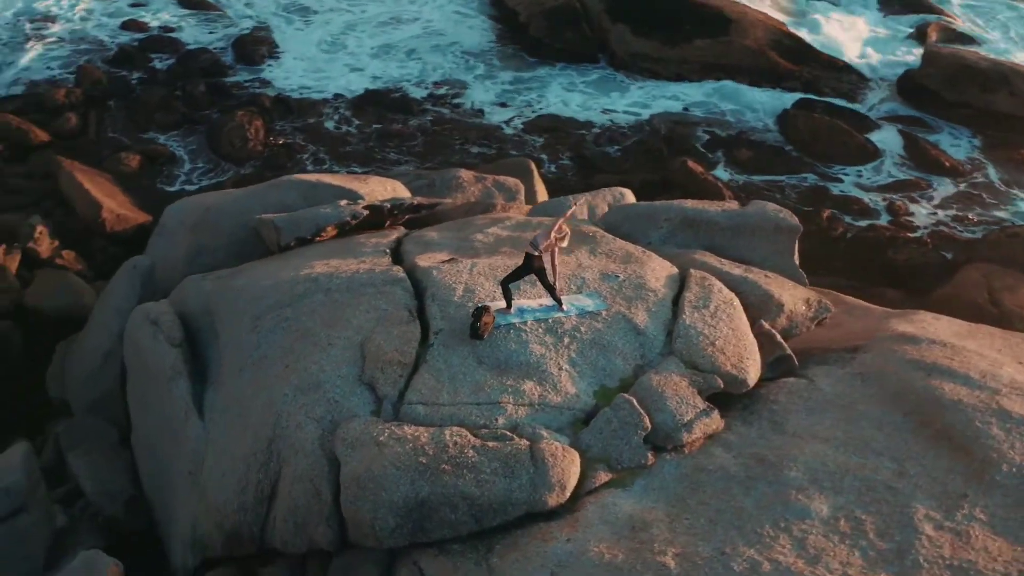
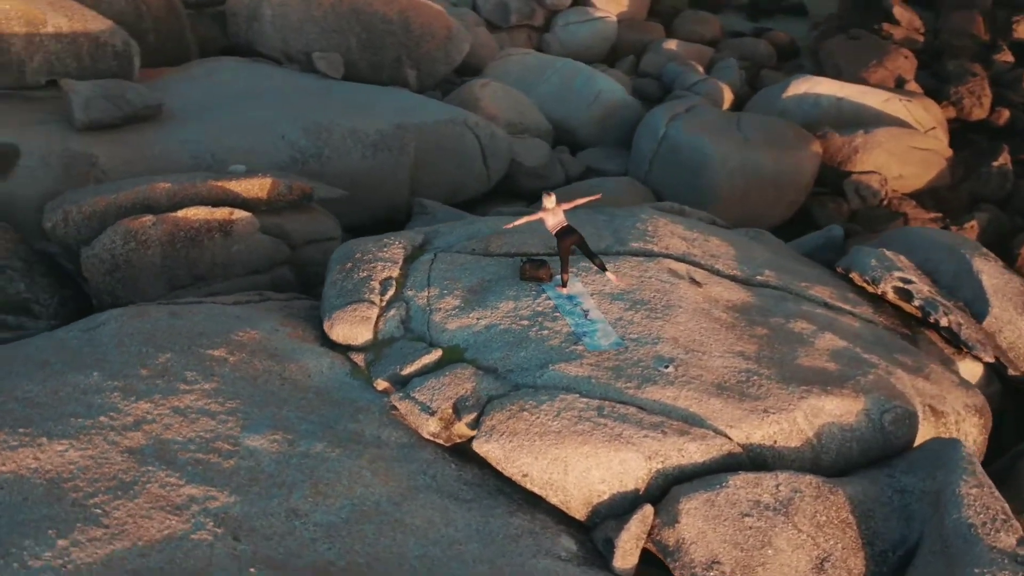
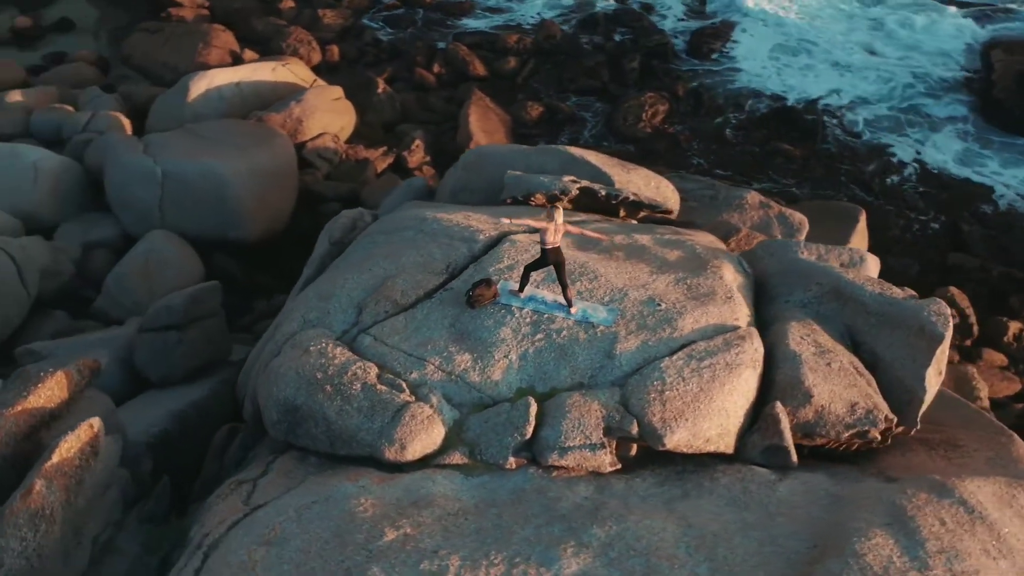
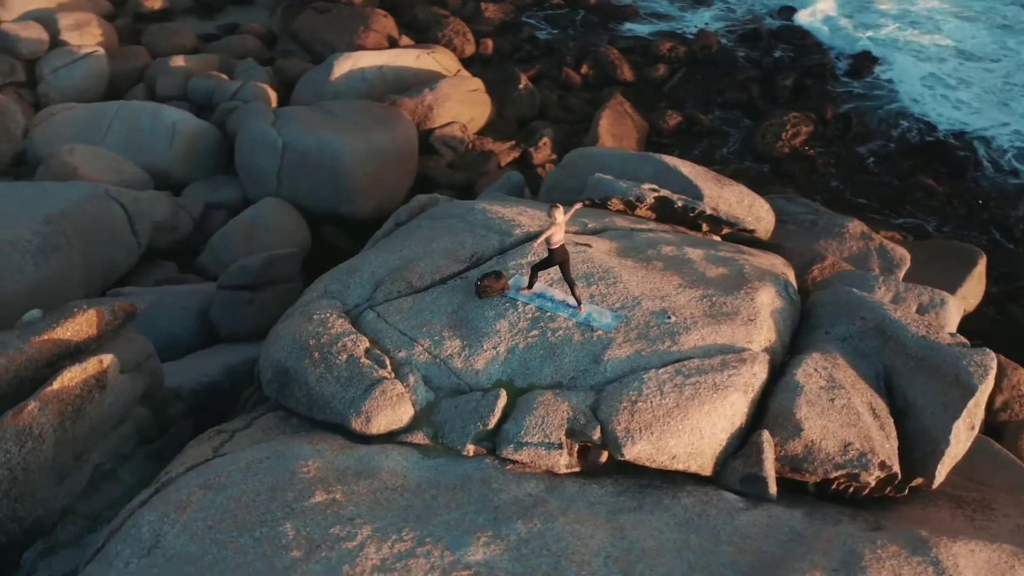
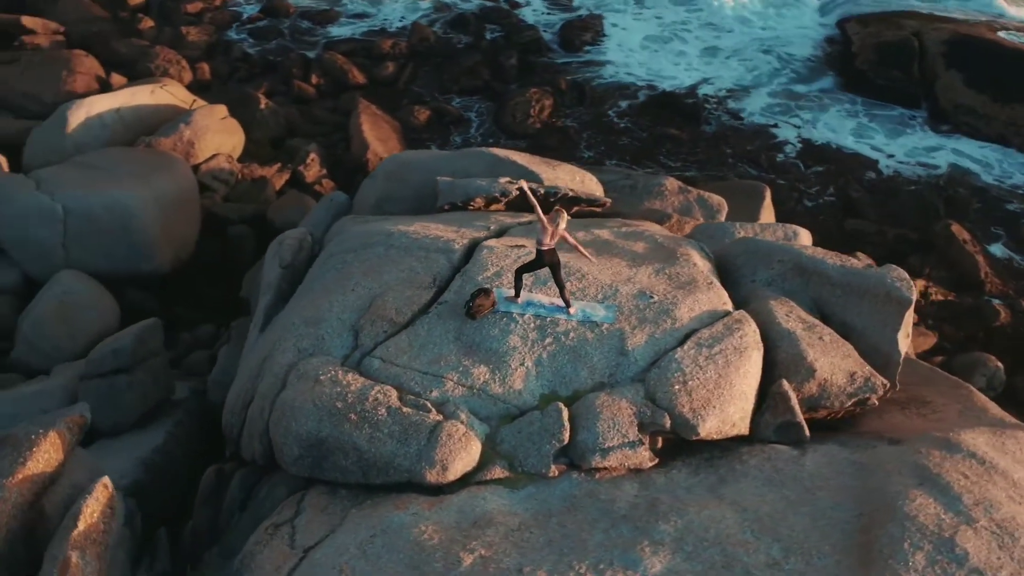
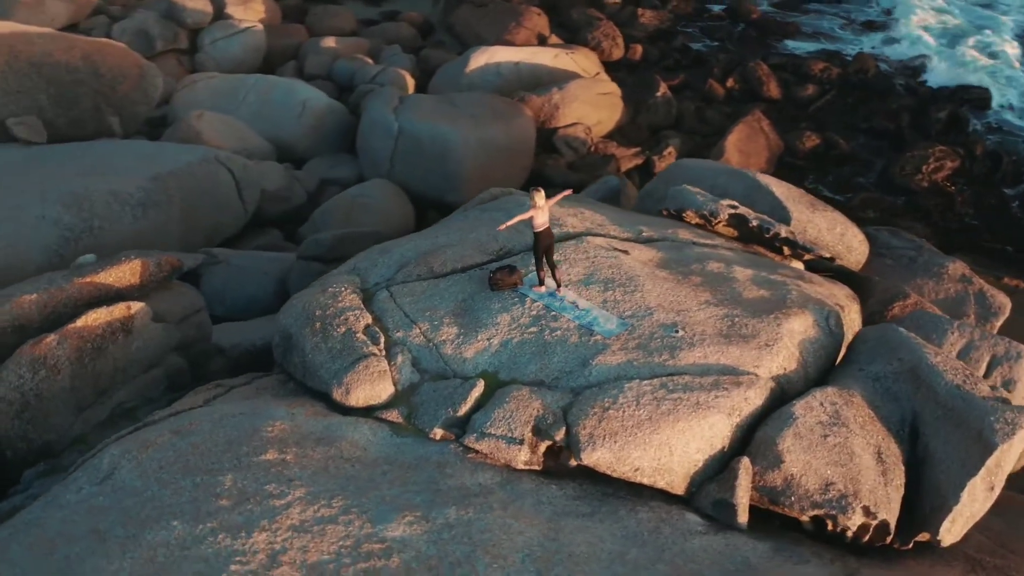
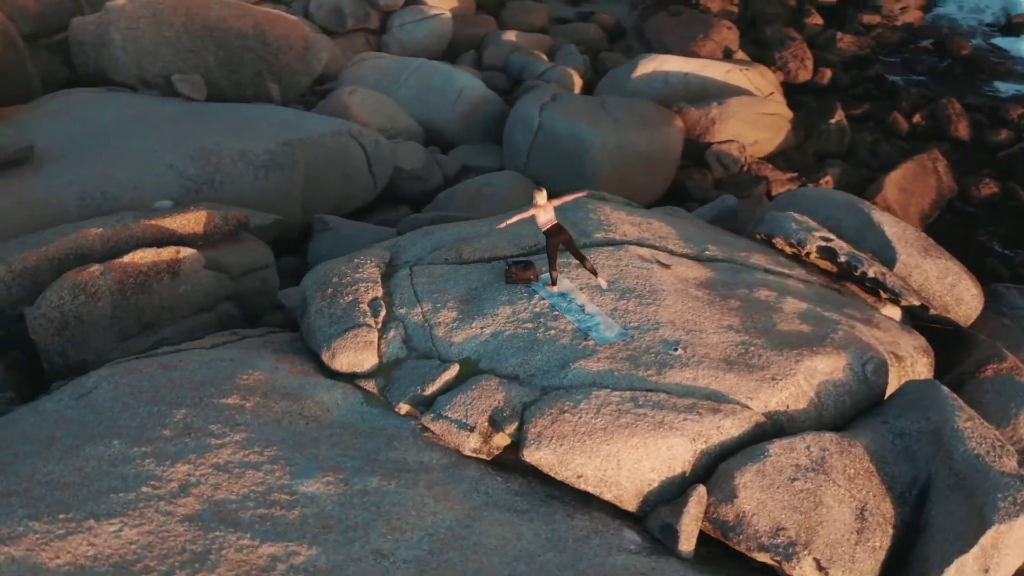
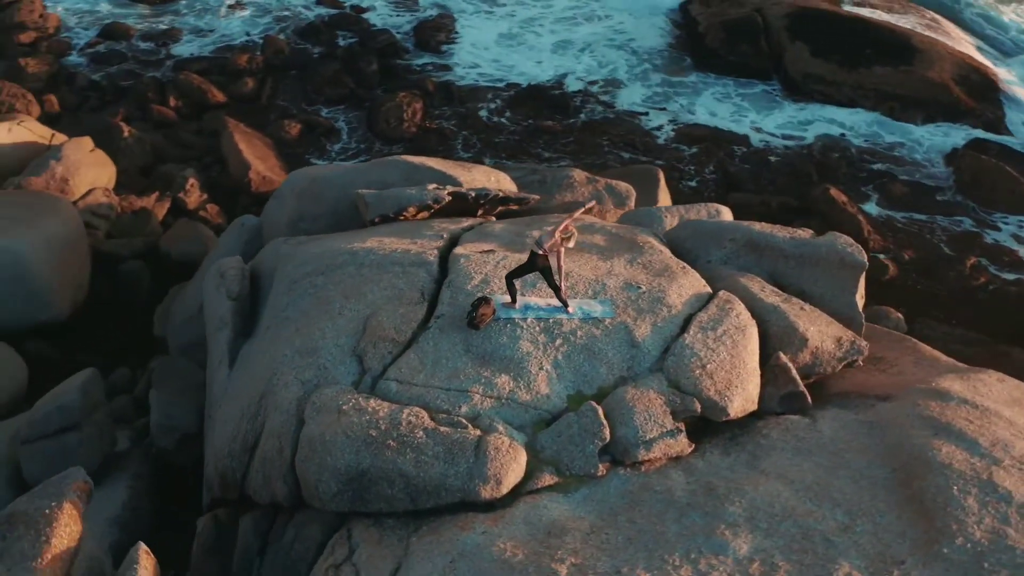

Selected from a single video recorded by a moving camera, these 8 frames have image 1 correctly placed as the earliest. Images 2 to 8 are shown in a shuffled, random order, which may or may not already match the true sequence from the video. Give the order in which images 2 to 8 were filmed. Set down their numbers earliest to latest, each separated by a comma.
8, 5, 3, 4, 6, 7, 2
